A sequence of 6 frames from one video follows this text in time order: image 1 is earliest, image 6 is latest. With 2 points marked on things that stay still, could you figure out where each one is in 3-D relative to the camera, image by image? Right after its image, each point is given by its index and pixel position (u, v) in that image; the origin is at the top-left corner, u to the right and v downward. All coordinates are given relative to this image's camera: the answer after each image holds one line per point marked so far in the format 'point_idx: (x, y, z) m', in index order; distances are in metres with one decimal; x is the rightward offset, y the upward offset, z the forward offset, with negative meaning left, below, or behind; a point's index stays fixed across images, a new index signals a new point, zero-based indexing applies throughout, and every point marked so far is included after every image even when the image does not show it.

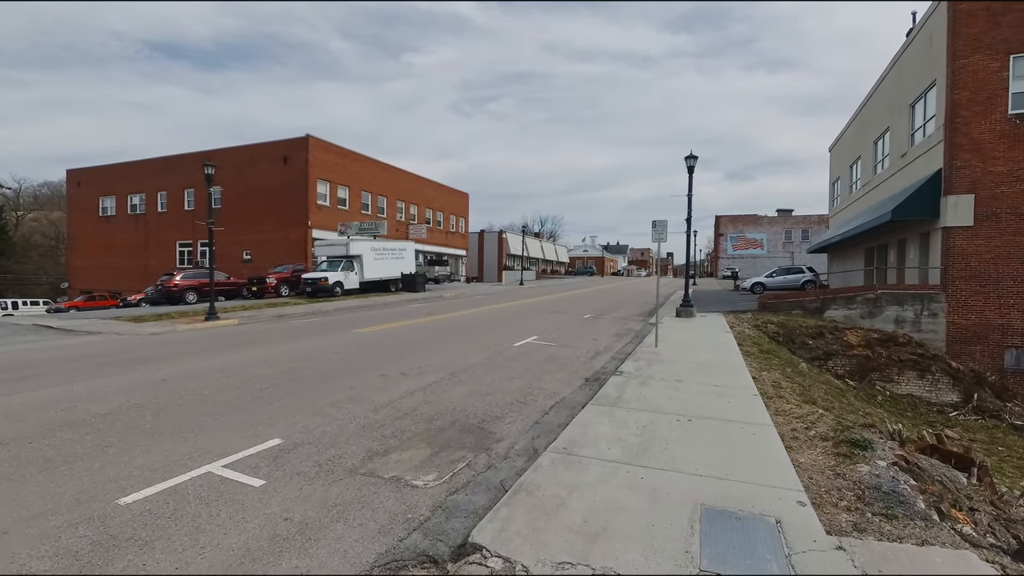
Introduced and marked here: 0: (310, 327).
0: (-5.9, -1.1, +14.2) m
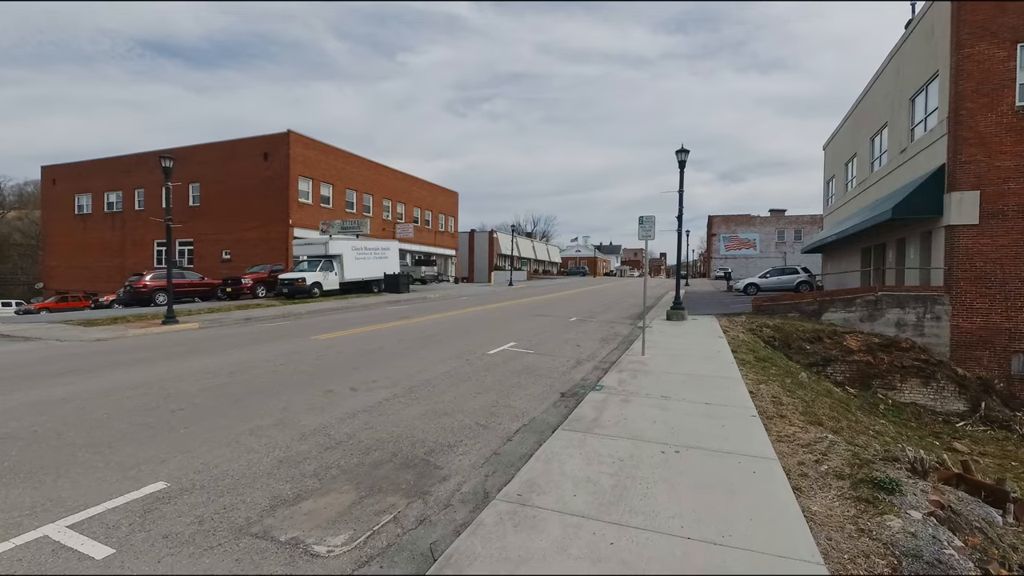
0: (-6.5, -1.2, +13.2) m
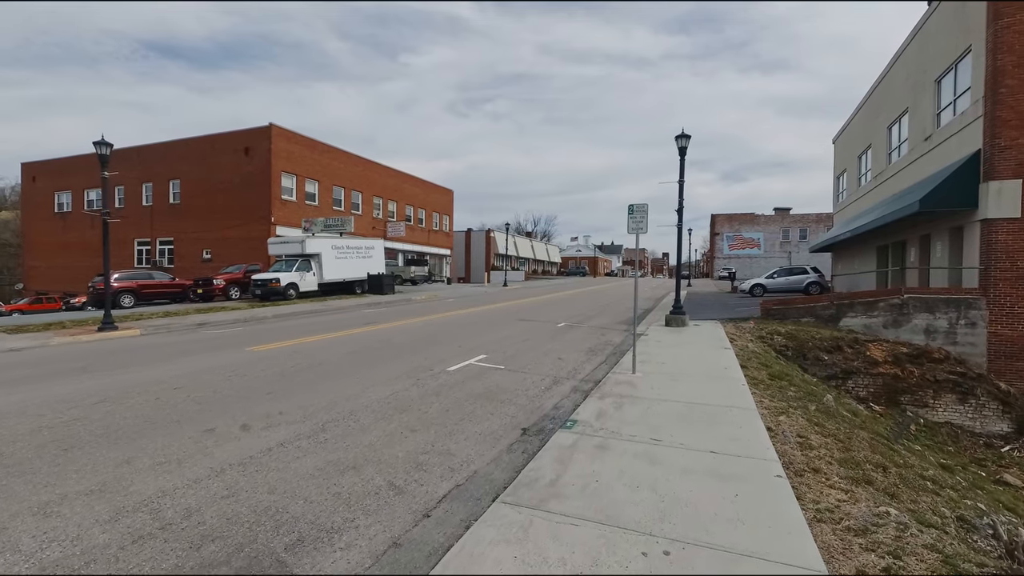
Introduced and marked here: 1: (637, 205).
0: (-7.1, -1.2, +11.6) m
1: (+2.0, +1.4, +7.7) m
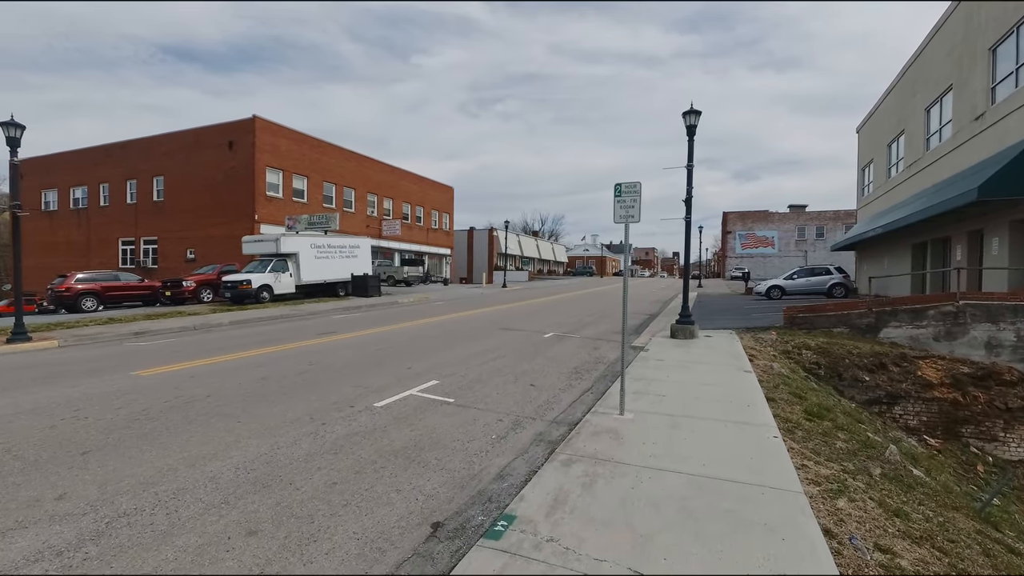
0: (-7.6, -1.3, +9.7) m
1: (+1.3, +1.2, +5.7) m
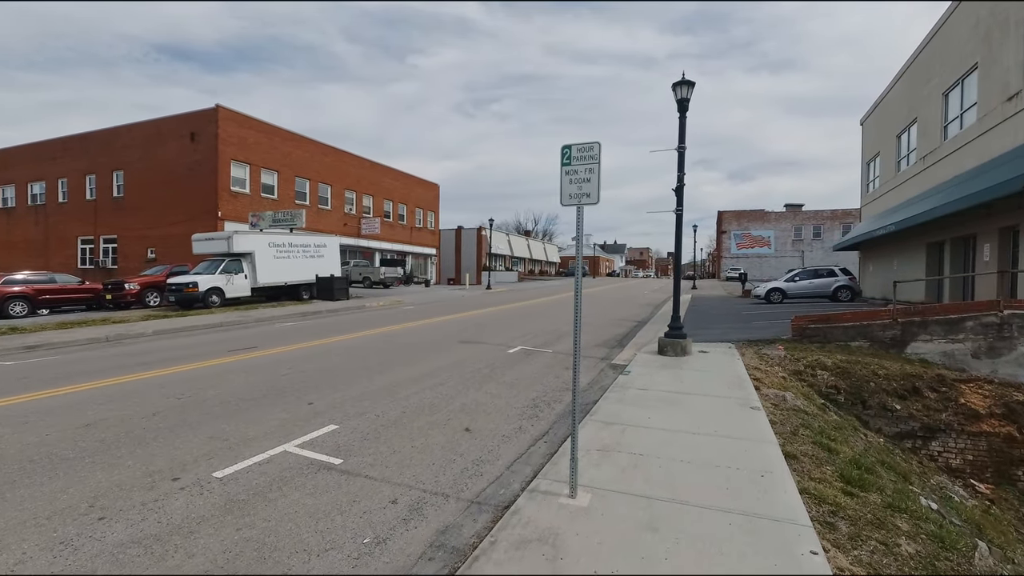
0: (-8.5, -1.5, +7.7) m
1: (+0.5, +1.1, +3.7) m
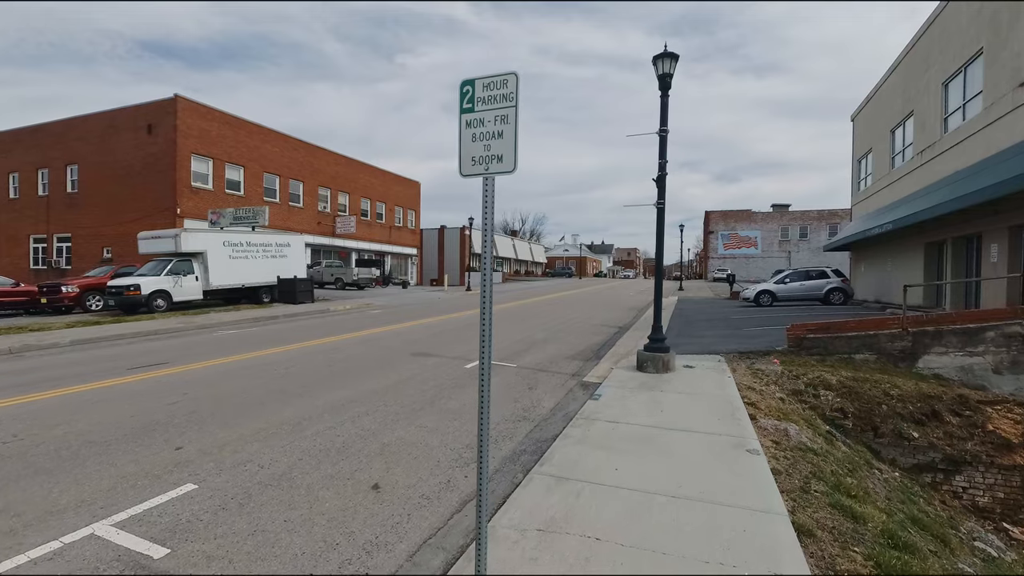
0: (-9.2, -1.6, +6.1) m
1: (-0.1, +1.0, +2.4) m
